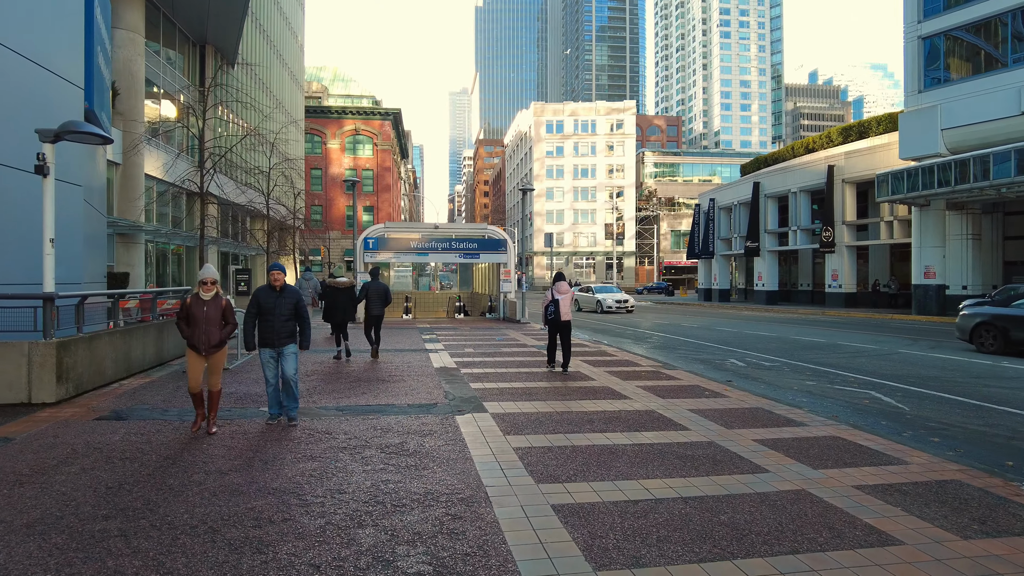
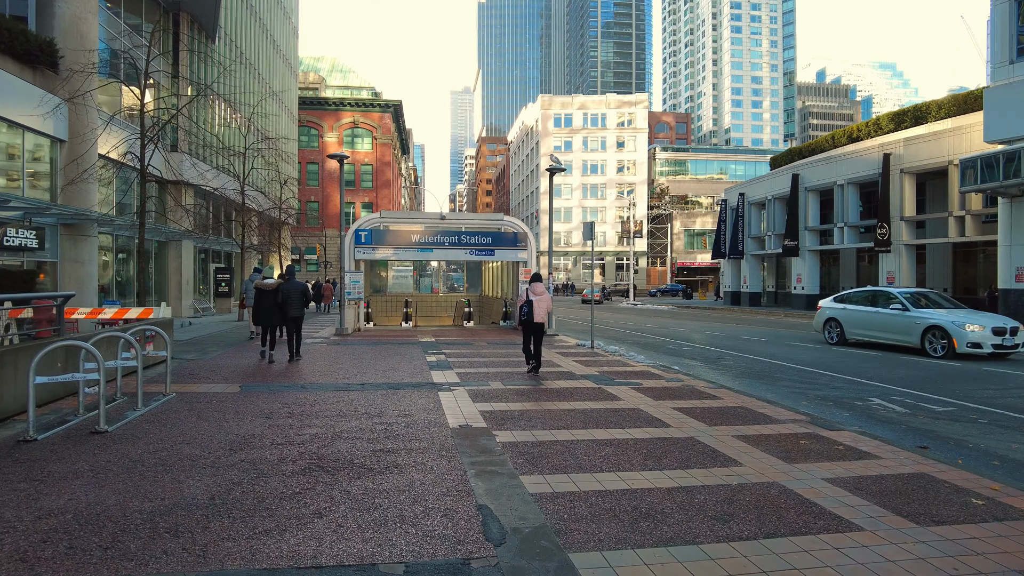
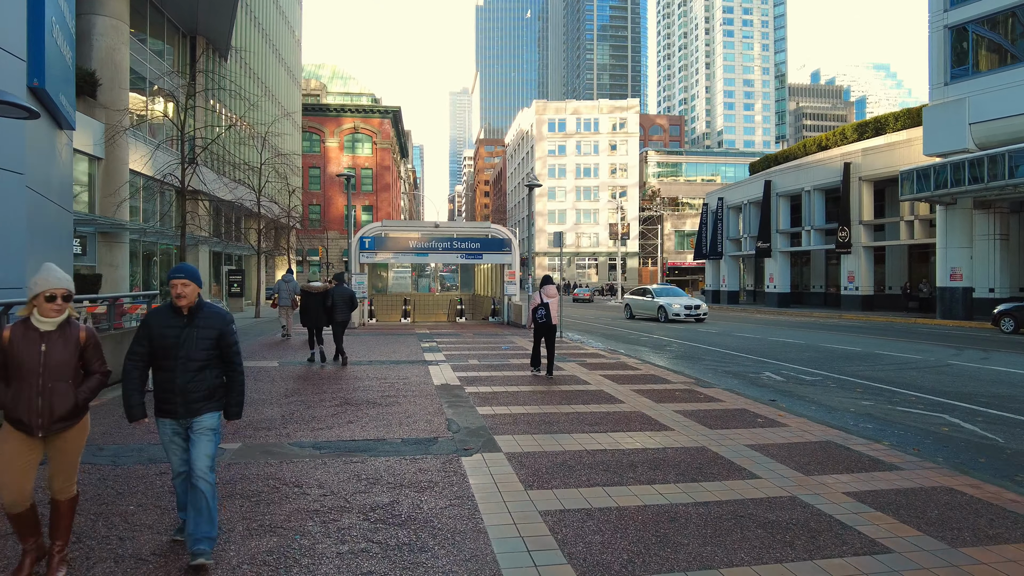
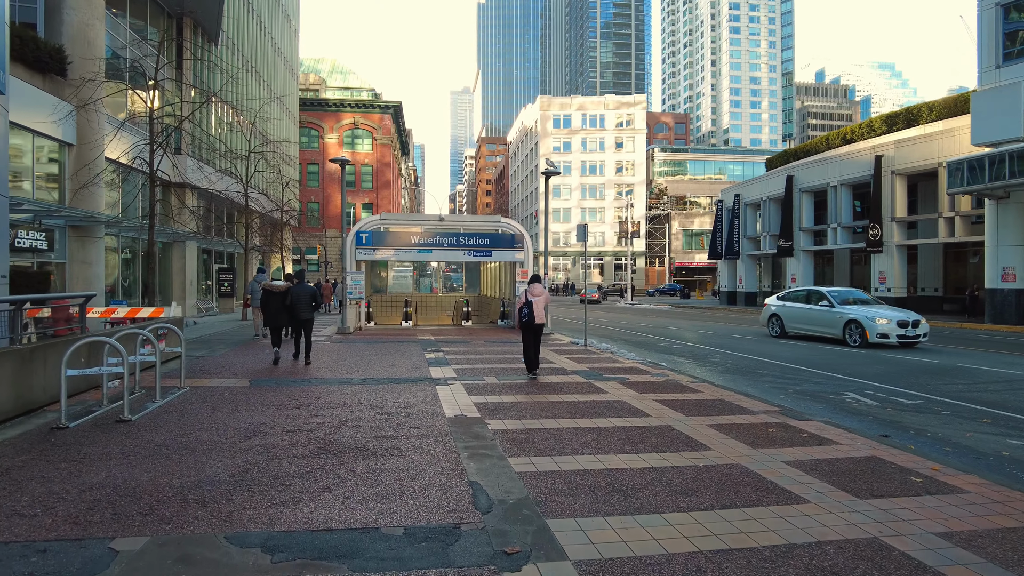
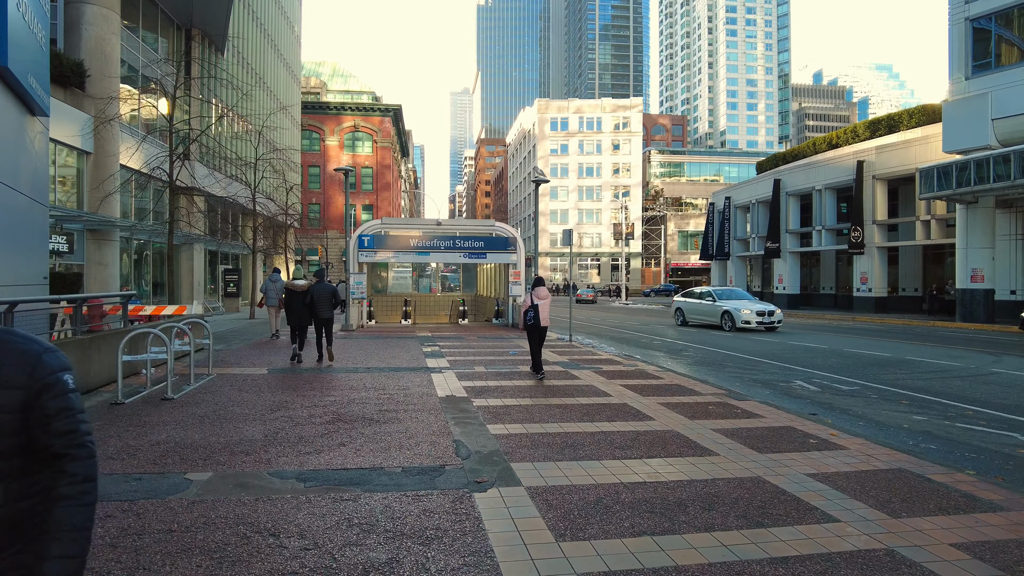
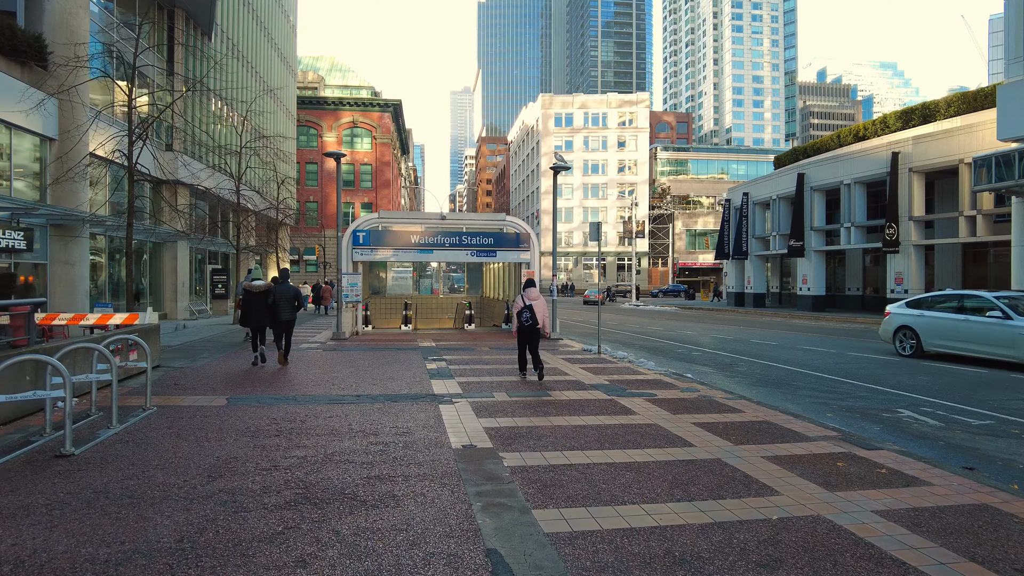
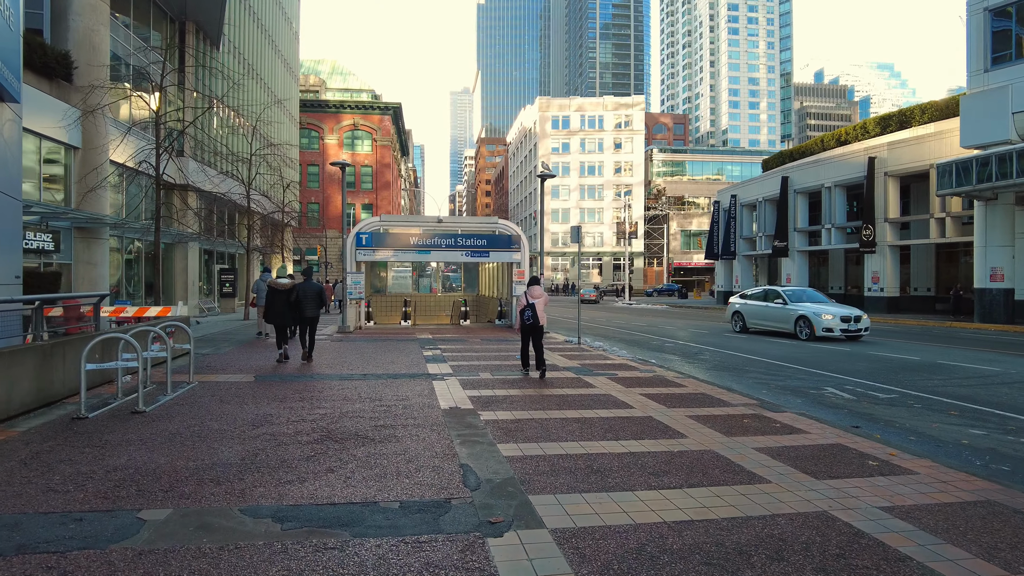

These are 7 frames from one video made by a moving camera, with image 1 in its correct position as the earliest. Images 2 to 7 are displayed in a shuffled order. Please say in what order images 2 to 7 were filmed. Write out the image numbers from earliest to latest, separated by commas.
3, 5, 7, 4, 2, 6
